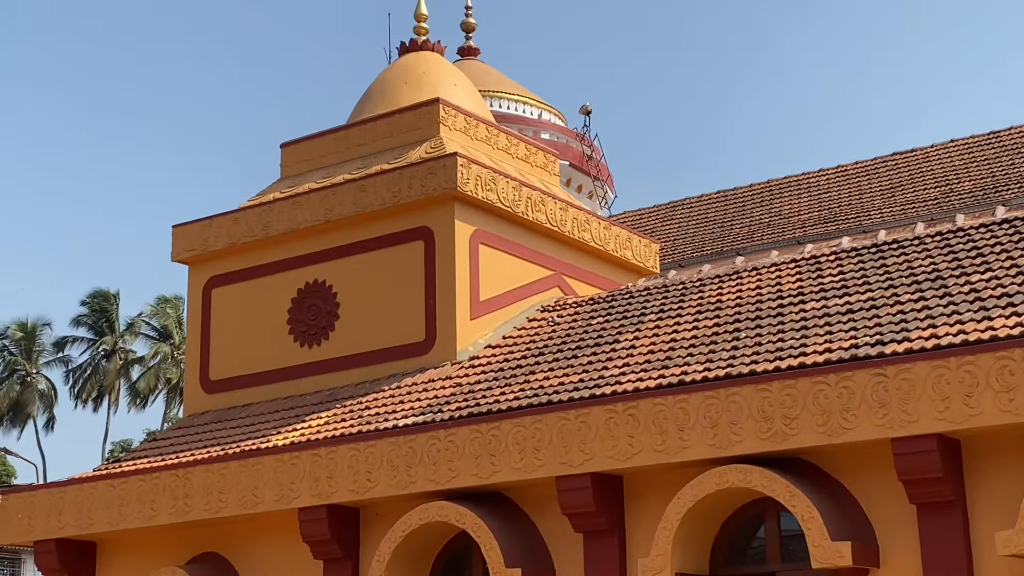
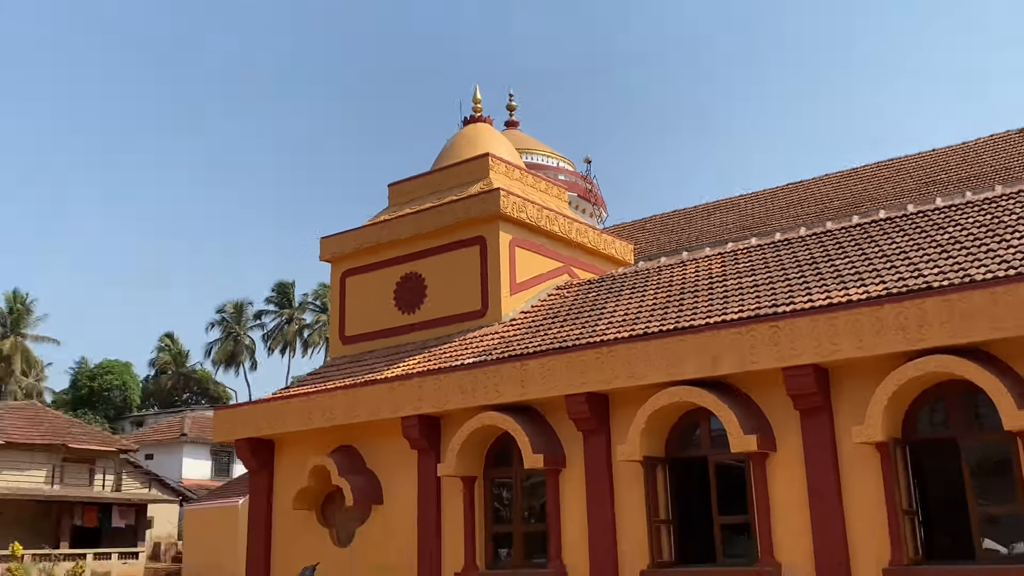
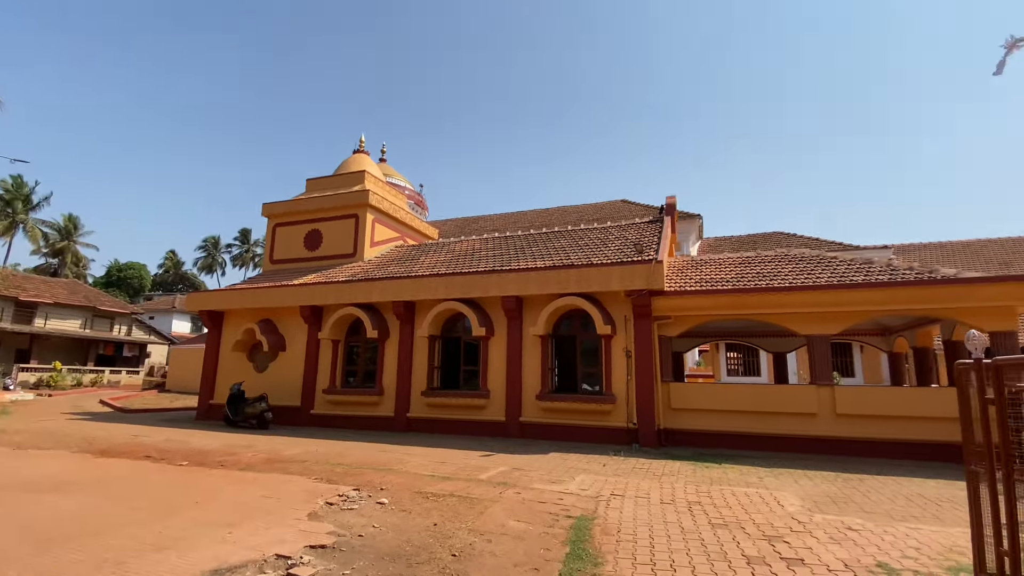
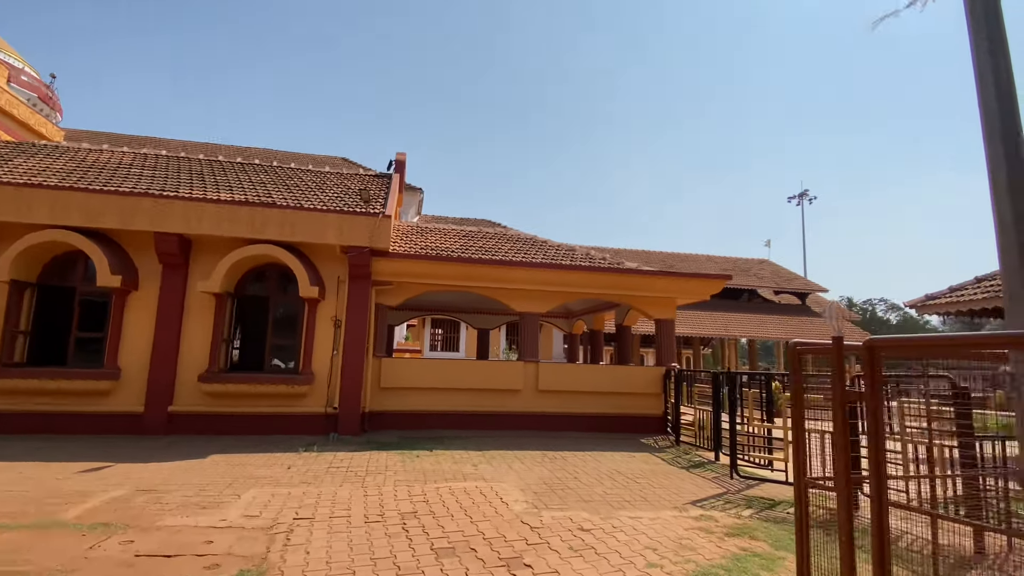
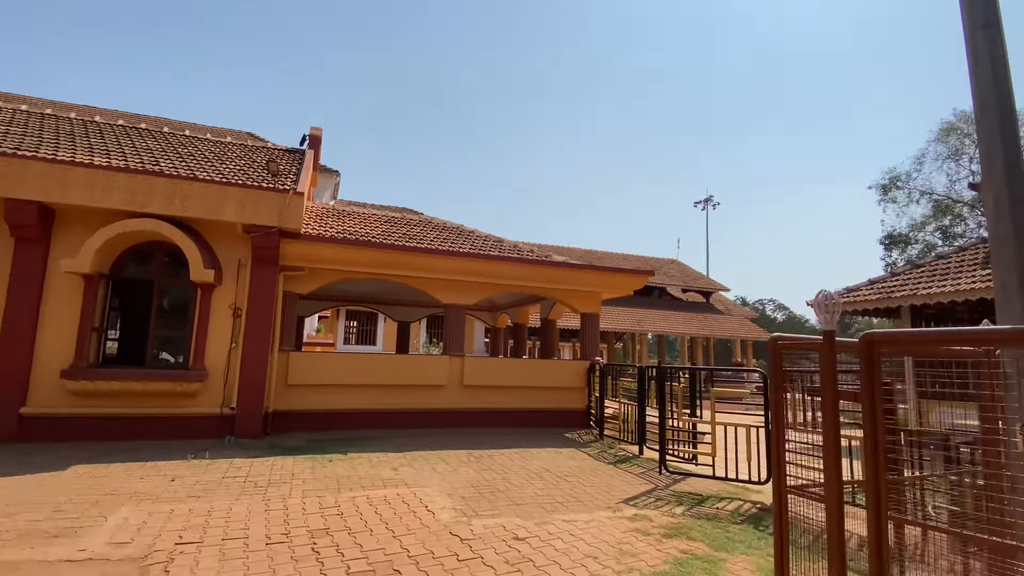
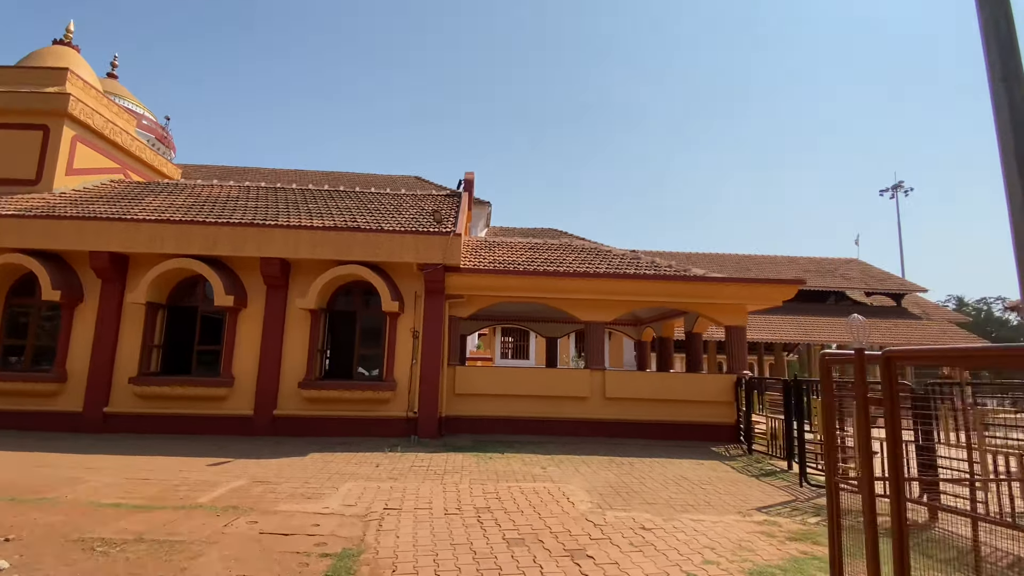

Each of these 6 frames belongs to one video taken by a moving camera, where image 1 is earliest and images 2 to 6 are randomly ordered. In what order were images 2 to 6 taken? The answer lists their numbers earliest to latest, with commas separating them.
2, 3, 6, 4, 5
